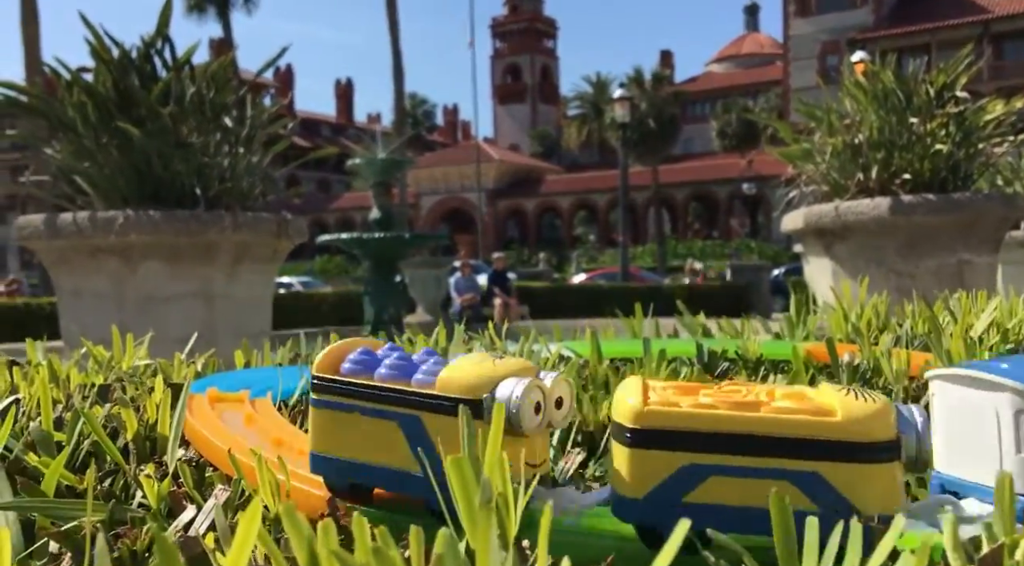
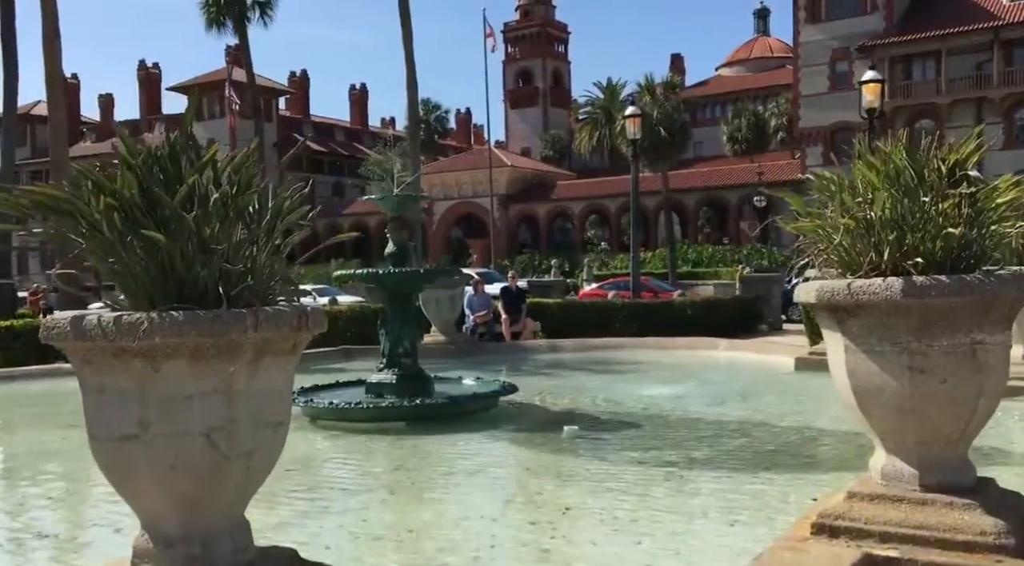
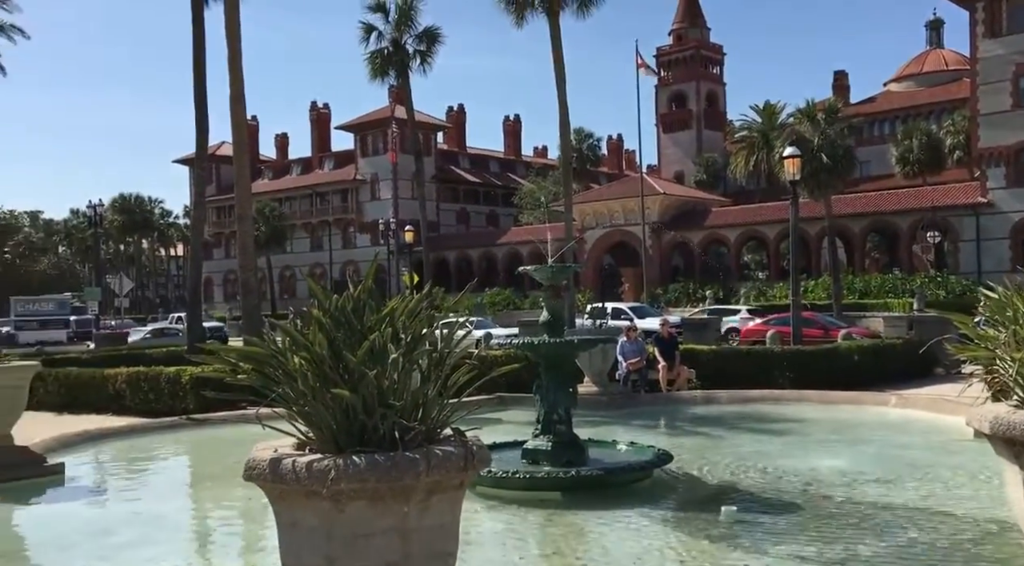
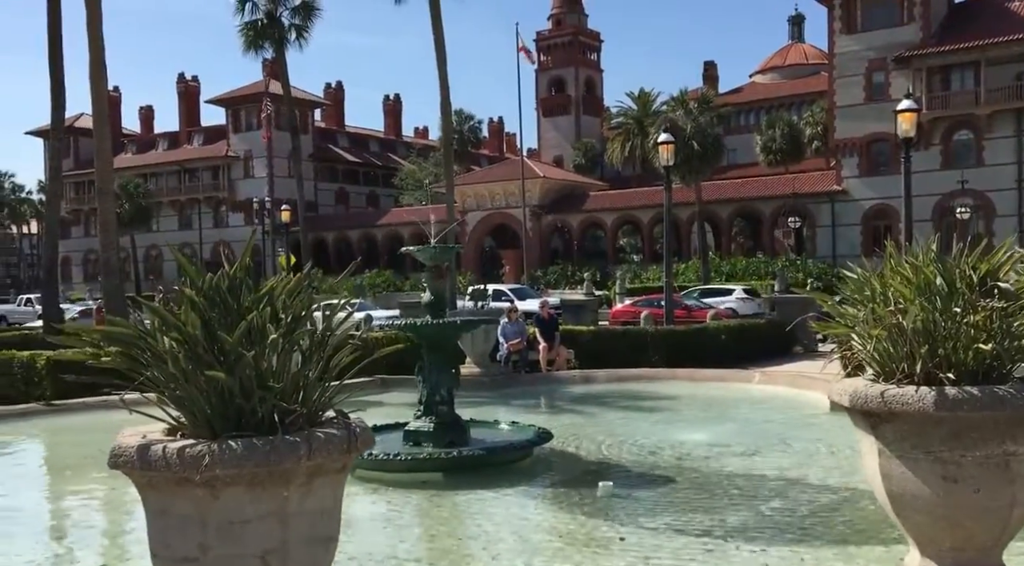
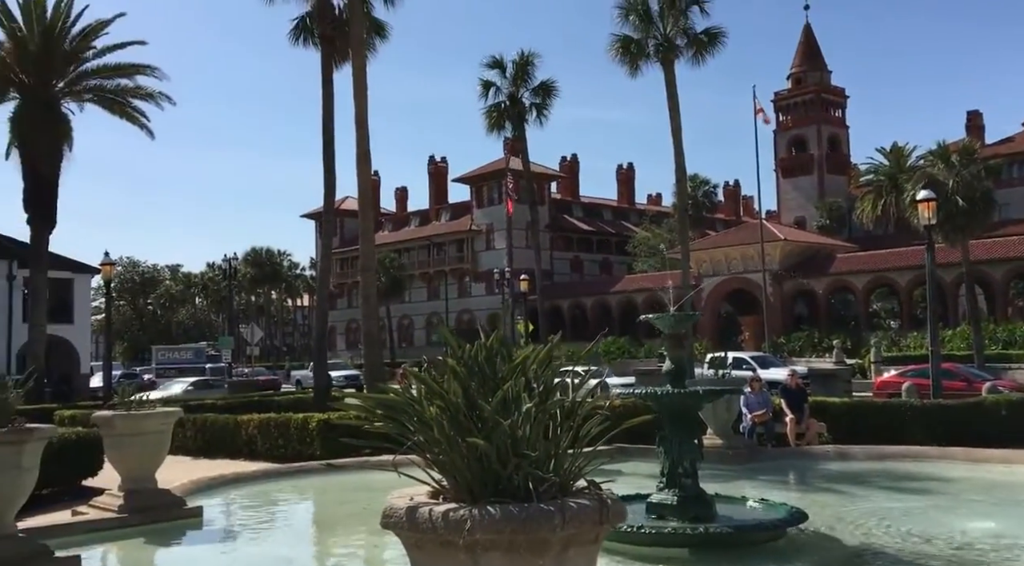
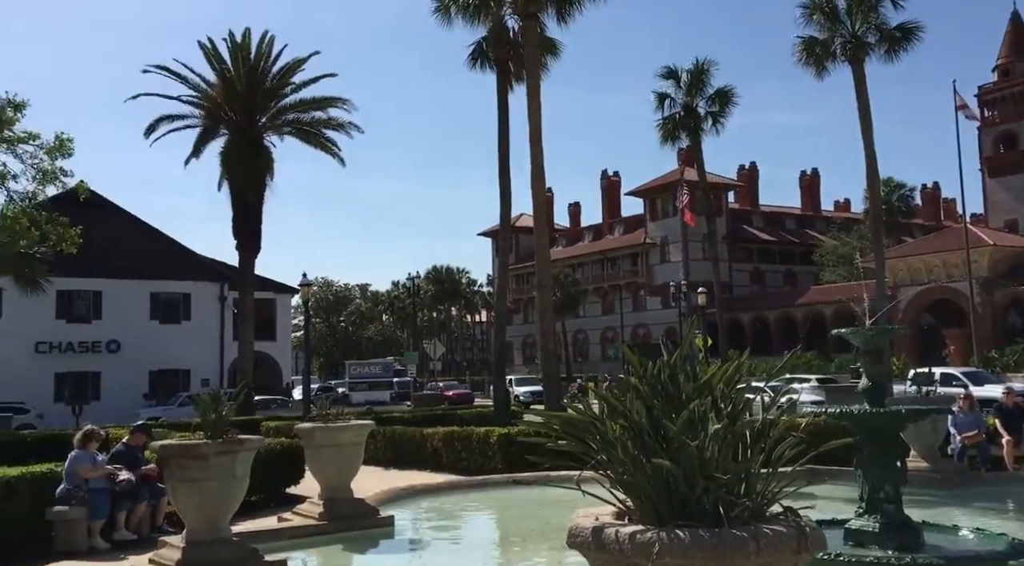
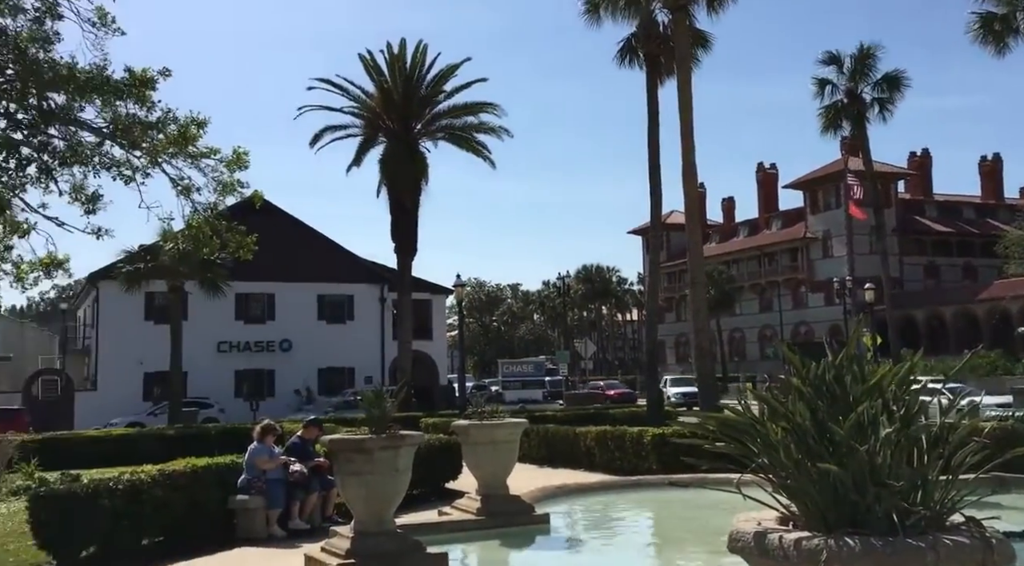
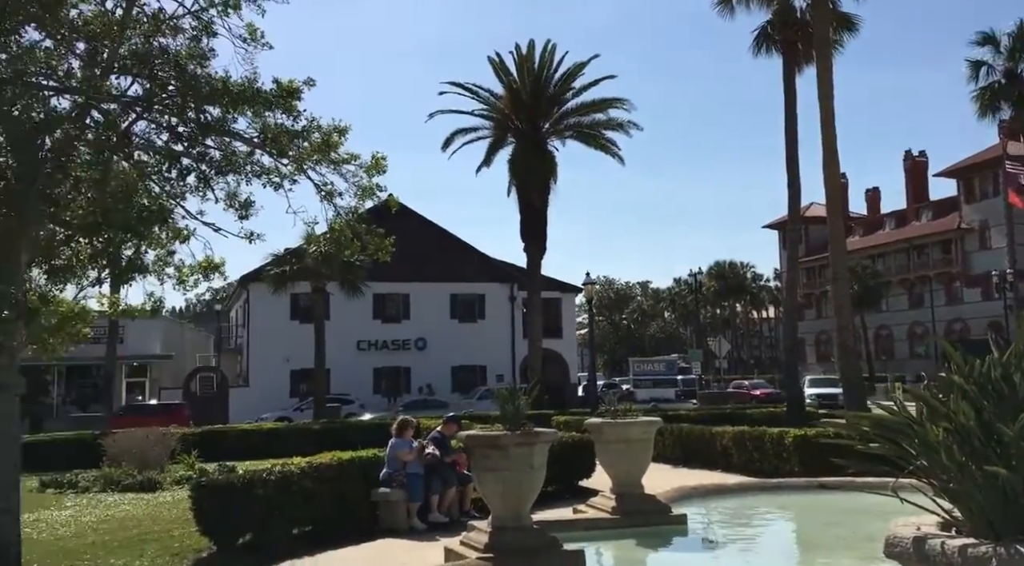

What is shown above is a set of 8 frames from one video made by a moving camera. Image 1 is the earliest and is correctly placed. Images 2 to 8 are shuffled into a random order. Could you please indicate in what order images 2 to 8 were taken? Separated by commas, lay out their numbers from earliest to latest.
2, 4, 3, 5, 6, 7, 8
